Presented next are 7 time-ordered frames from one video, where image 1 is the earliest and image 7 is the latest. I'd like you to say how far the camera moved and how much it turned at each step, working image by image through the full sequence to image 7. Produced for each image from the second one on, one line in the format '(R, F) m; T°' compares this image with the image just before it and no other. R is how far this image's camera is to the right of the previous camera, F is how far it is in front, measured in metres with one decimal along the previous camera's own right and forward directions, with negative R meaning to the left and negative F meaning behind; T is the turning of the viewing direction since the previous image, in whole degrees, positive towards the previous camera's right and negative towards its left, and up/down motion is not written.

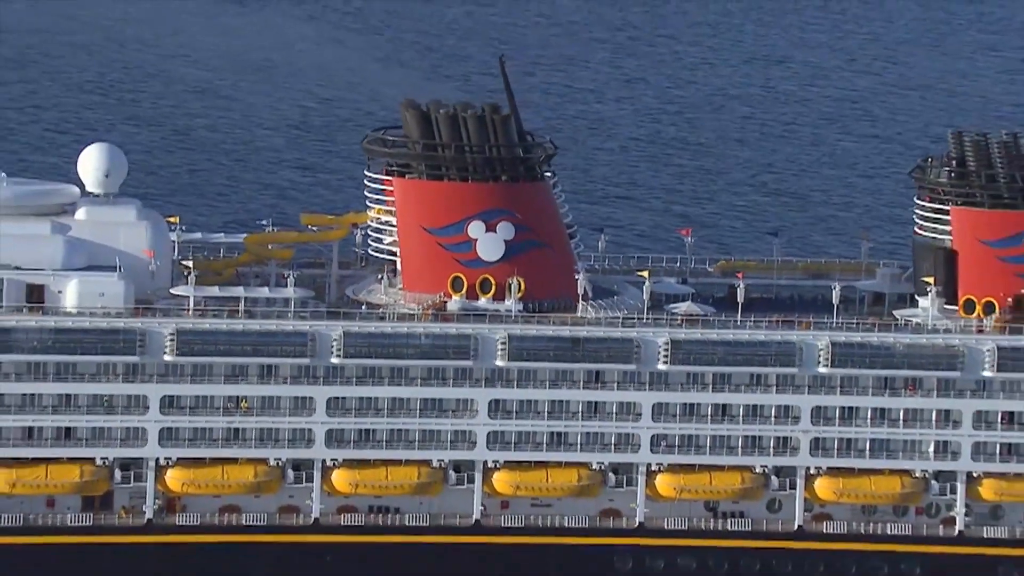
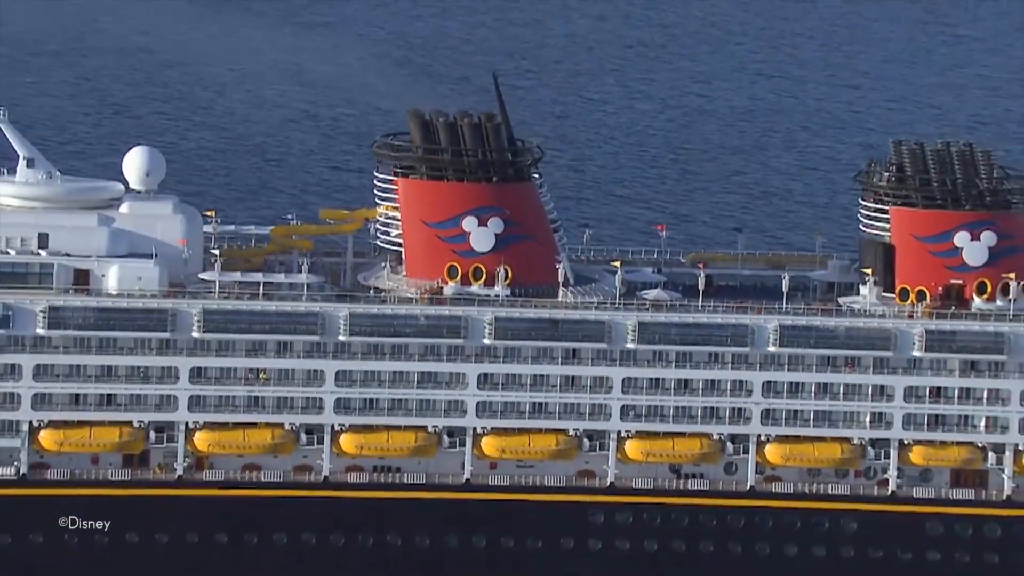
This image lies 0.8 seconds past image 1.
(+1.0, -4.2) m; -1°
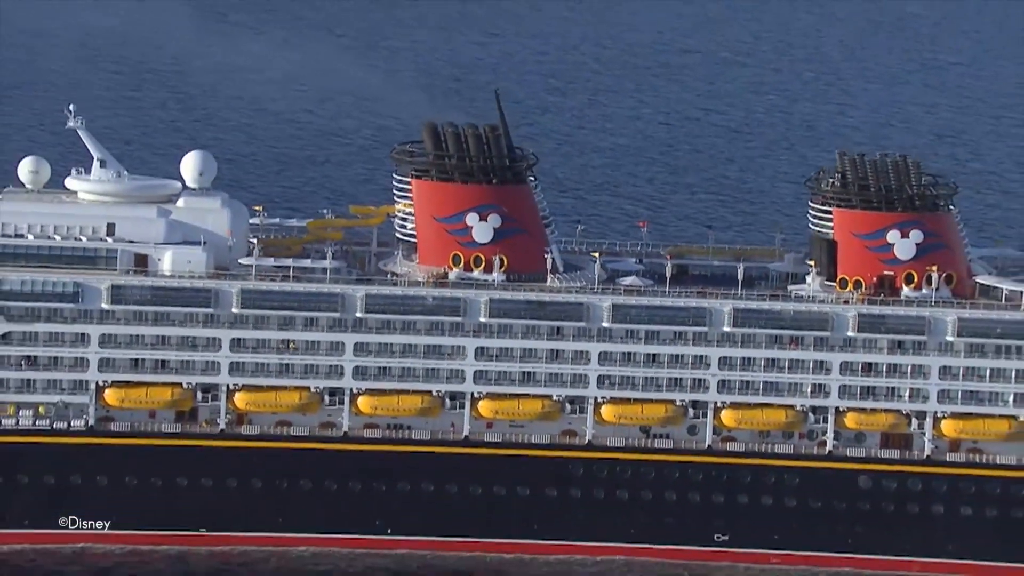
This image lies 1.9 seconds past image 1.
(+1.6, -6.1) m; -2°
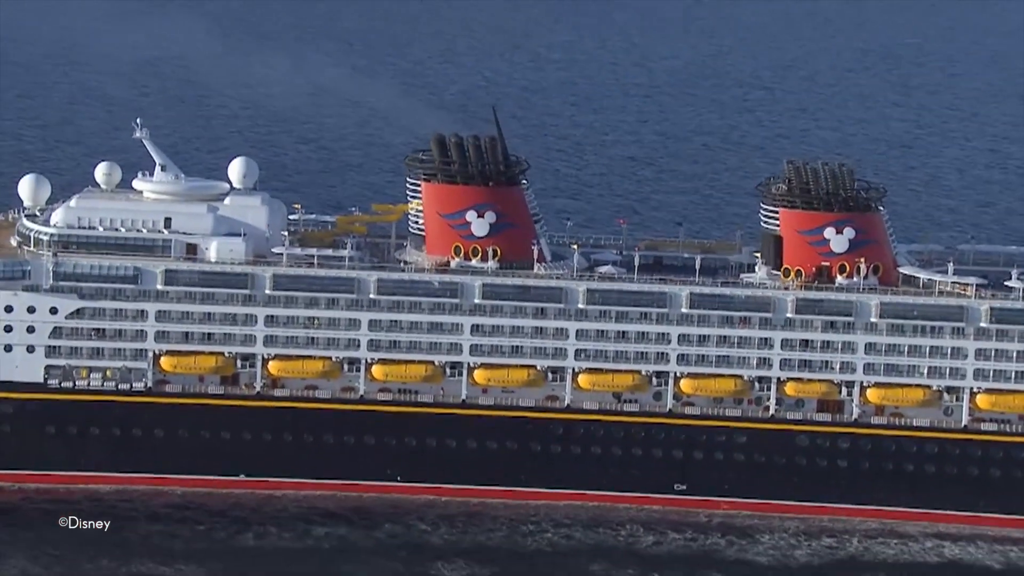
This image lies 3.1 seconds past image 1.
(+2.1, -7.4) m; -2°
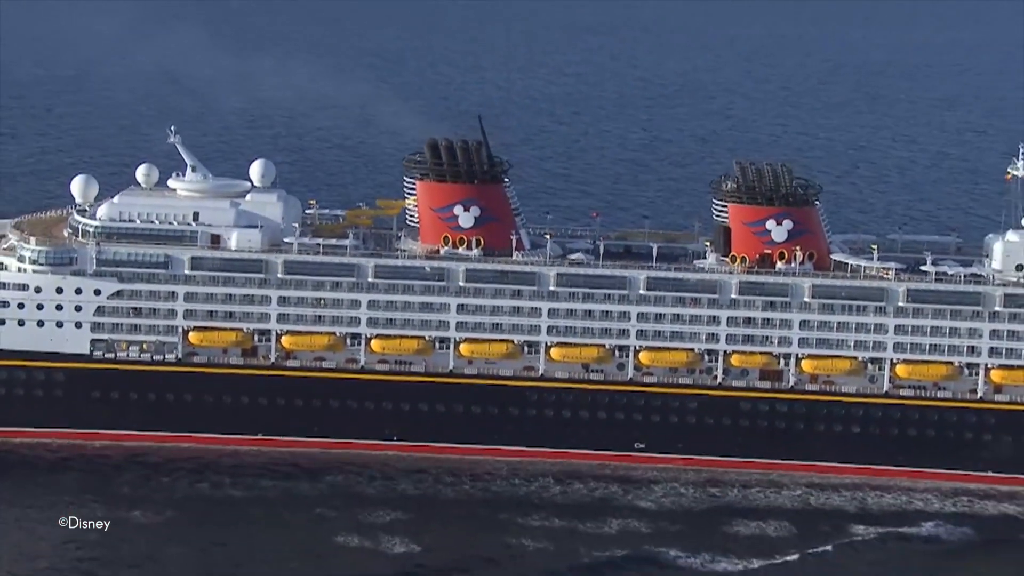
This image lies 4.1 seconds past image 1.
(+2.0, -7.3) m; -2°
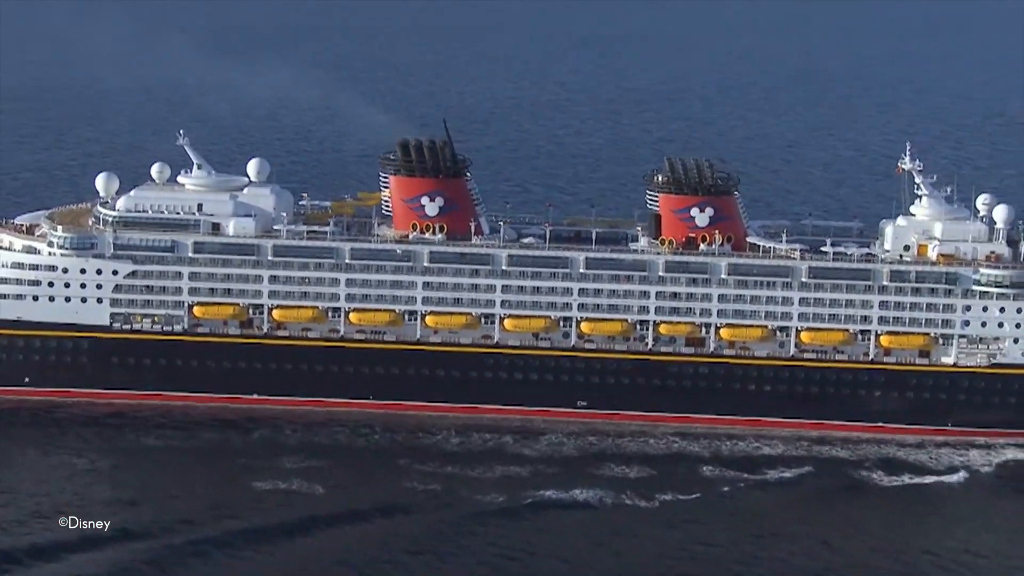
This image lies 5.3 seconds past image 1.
(+2.5, -8.9) m; -1°
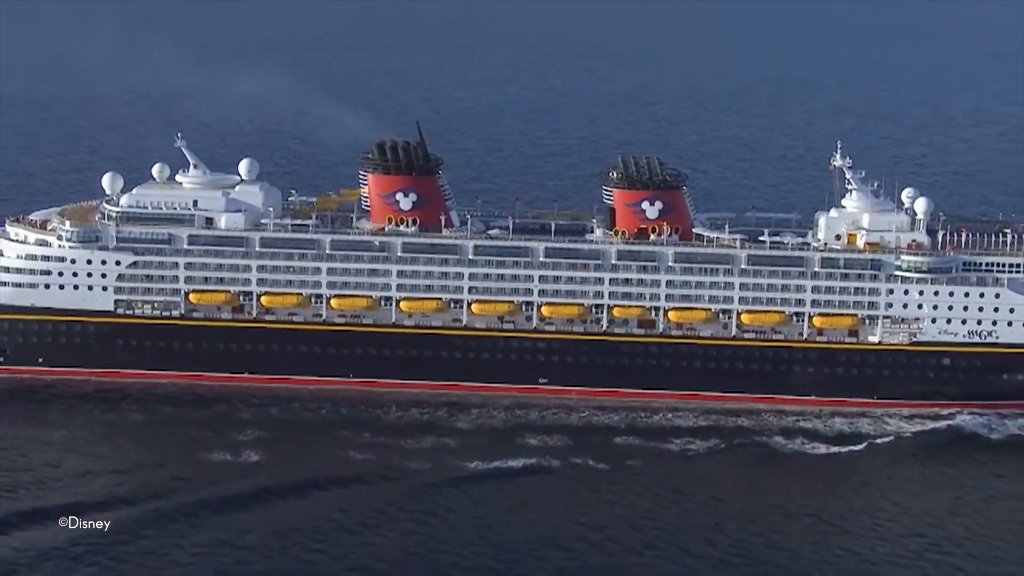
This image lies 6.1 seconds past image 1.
(+2.1, -6.2) m; -1°
